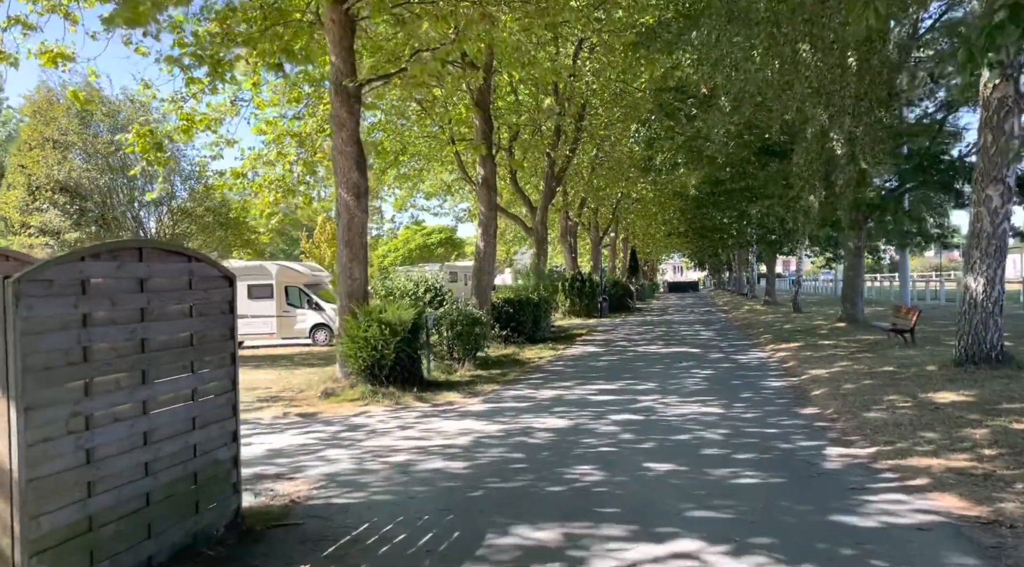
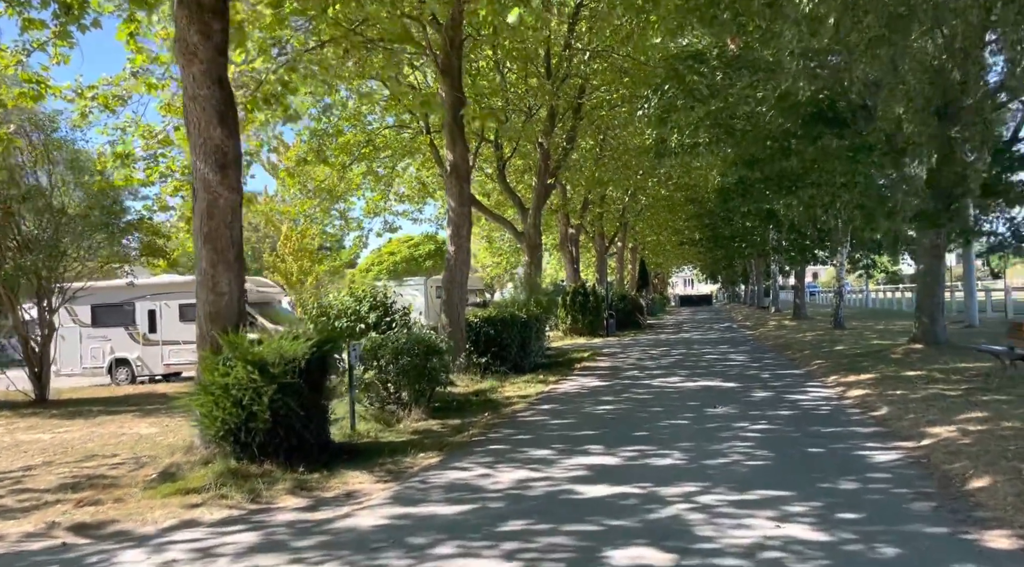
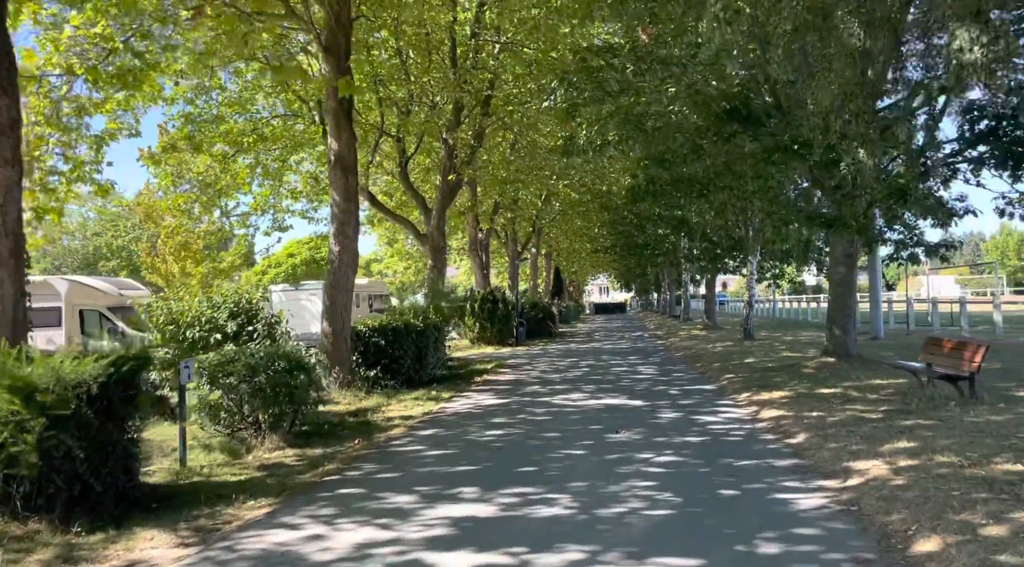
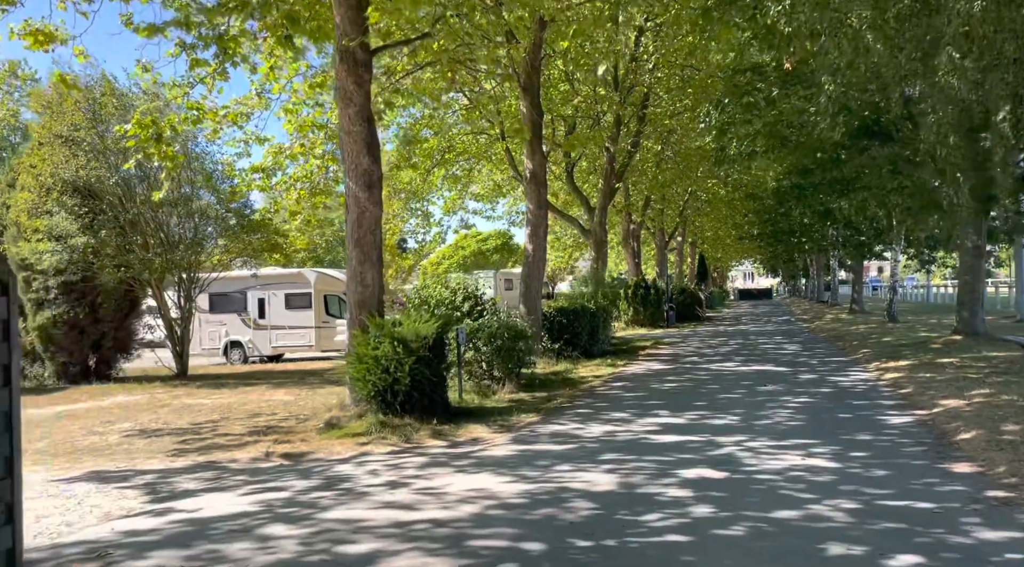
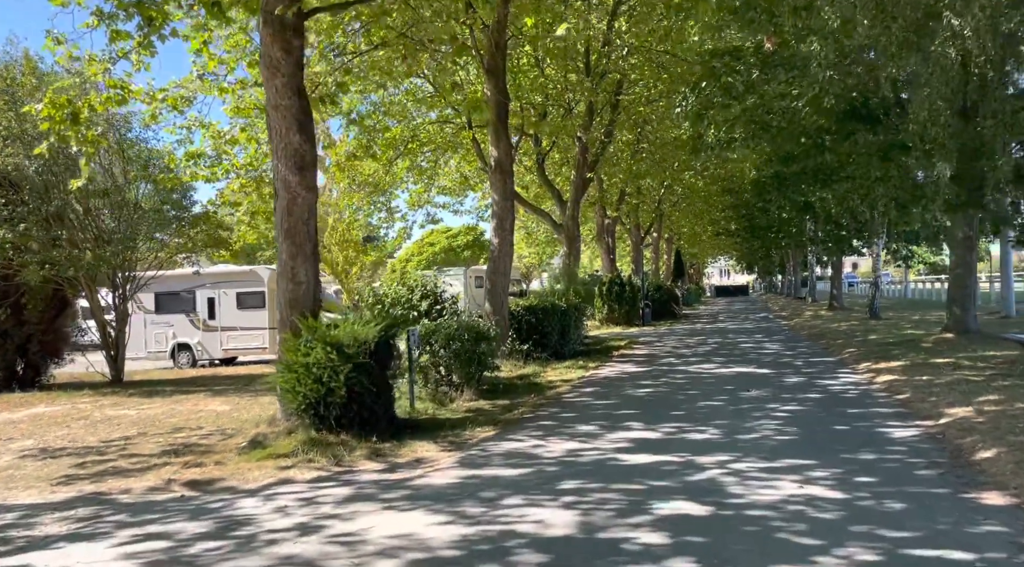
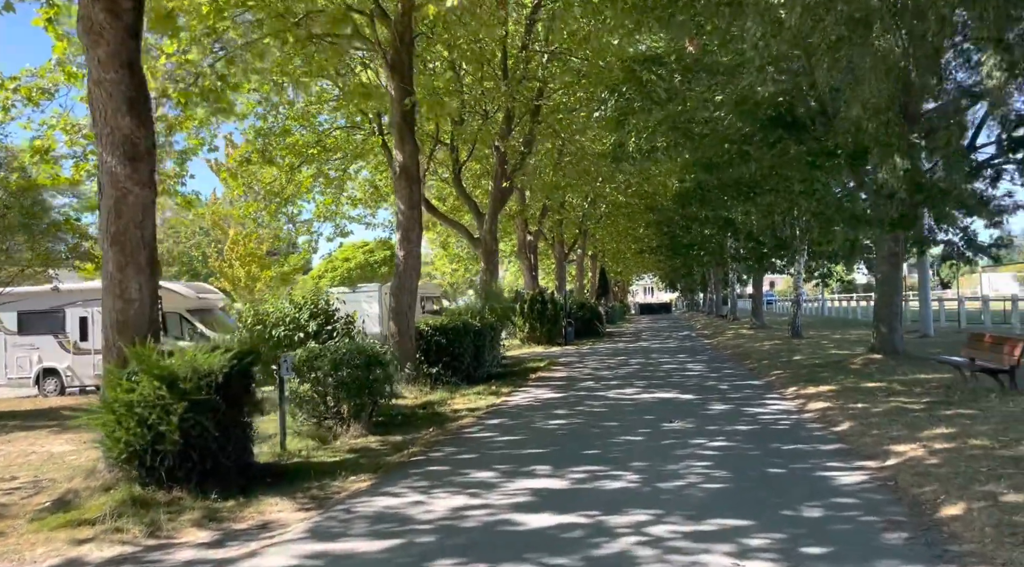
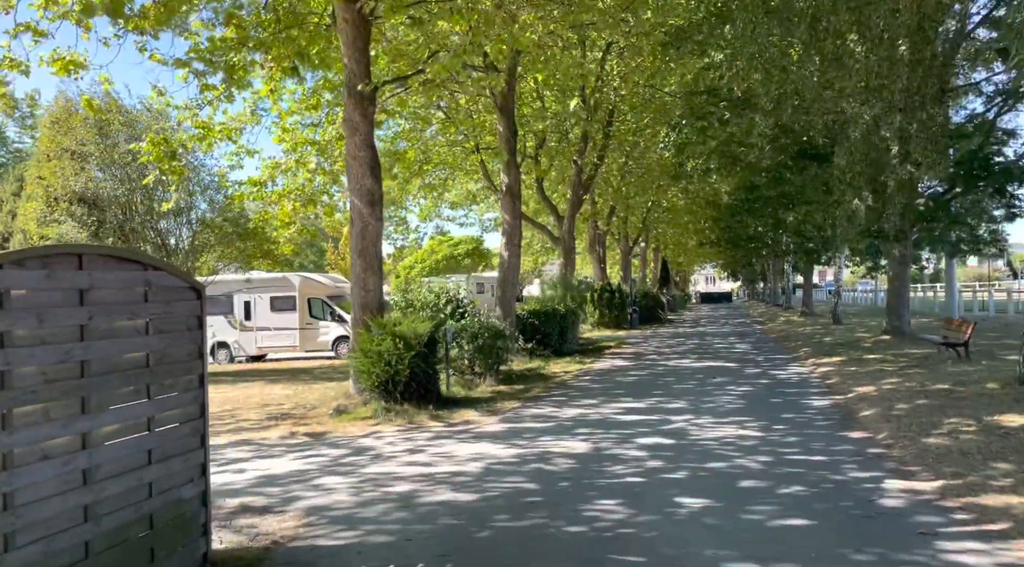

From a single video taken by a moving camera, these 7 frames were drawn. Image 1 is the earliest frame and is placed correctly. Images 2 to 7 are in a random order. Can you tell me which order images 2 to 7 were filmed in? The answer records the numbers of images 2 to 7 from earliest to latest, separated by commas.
7, 4, 5, 2, 6, 3
